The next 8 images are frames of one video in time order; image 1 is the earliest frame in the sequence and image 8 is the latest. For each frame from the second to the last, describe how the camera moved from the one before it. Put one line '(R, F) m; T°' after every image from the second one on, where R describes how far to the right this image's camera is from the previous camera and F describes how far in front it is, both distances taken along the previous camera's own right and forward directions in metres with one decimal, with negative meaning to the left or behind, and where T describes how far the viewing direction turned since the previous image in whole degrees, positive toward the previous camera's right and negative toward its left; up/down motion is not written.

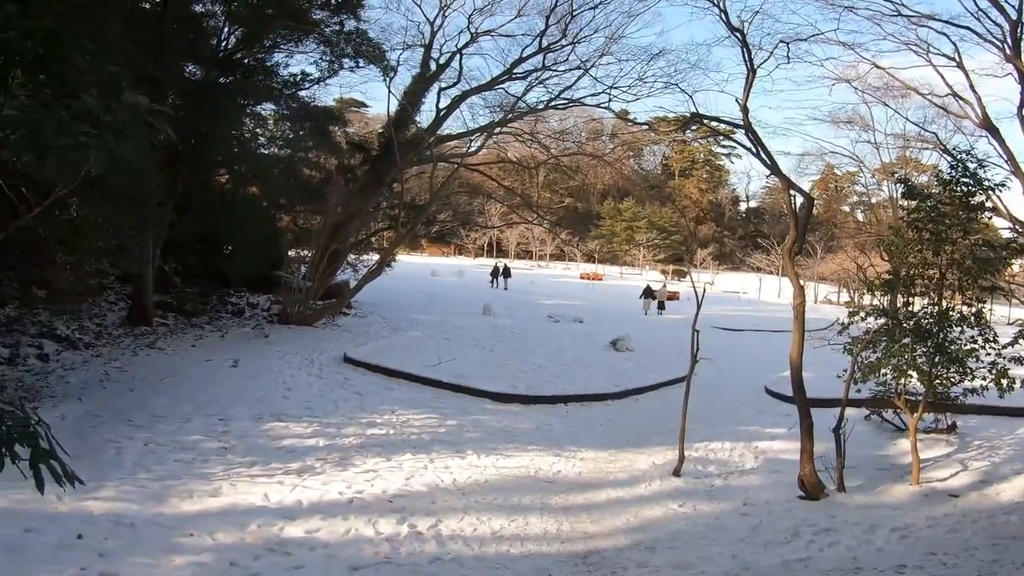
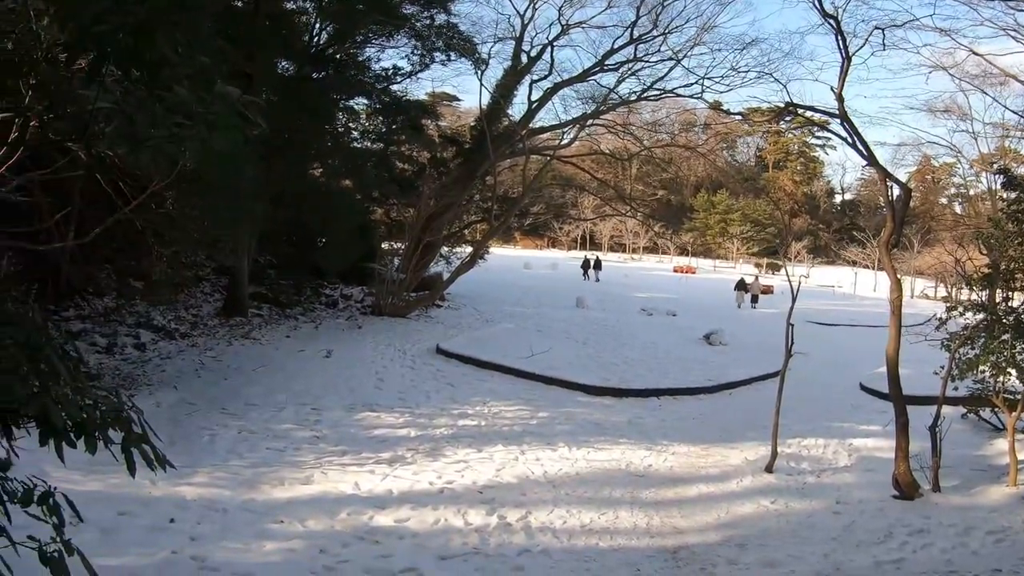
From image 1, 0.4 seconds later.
(0.0, -0.2) m; -7°
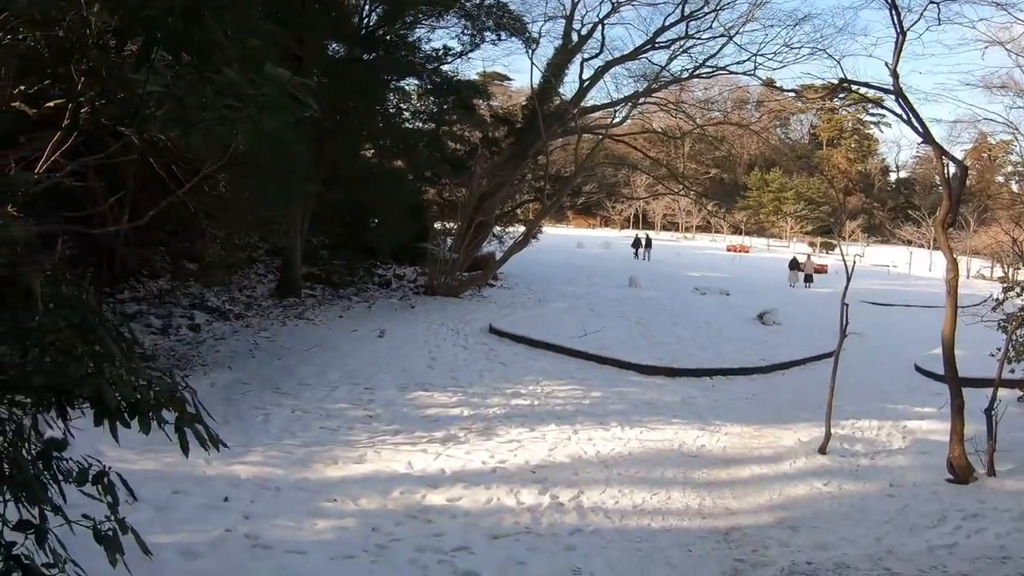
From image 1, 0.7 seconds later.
(-0.1, -0.2) m; -4°
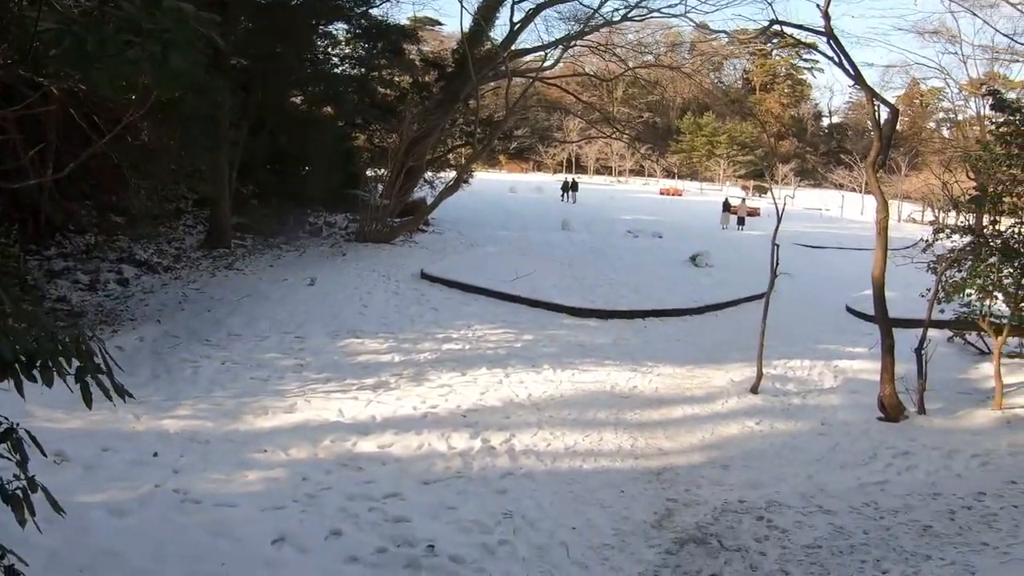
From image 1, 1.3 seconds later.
(0.0, +0.3) m; +5°
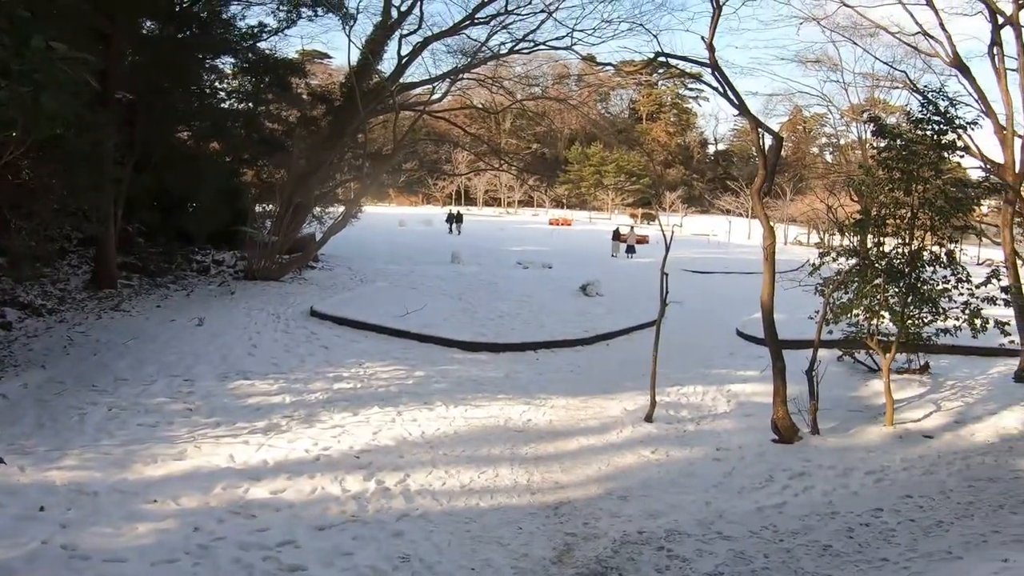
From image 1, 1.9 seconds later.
(+0.2, +0.3) m; +7°
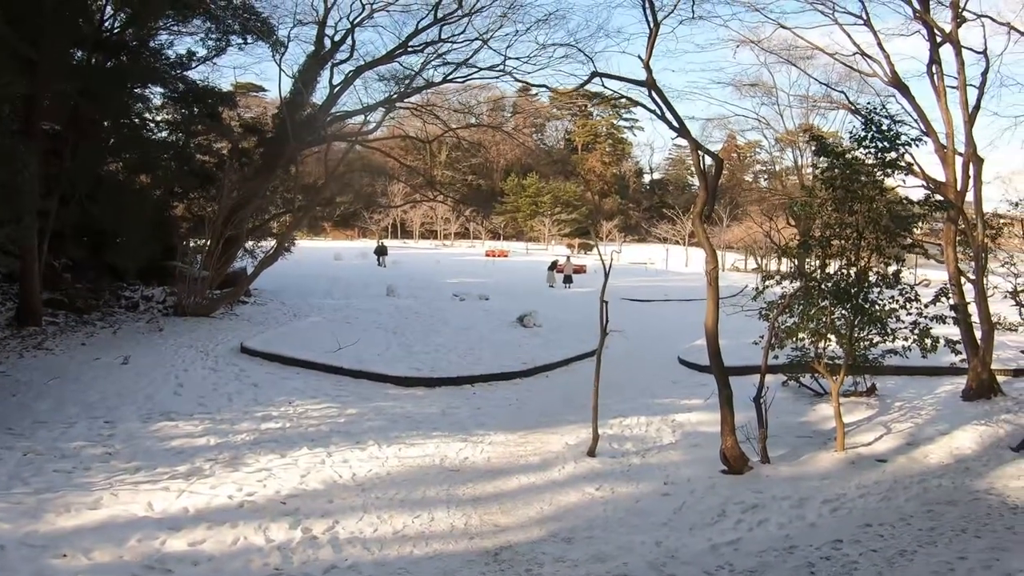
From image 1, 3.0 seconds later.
(+0.1, +0.4) m; +4°
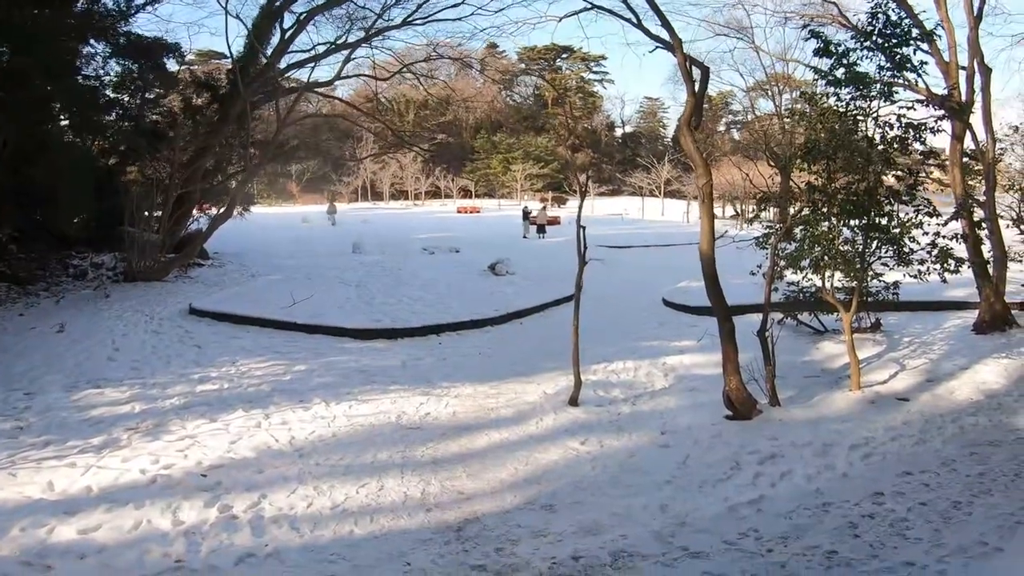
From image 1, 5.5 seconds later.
(+0.1, +0.9) m; +2°
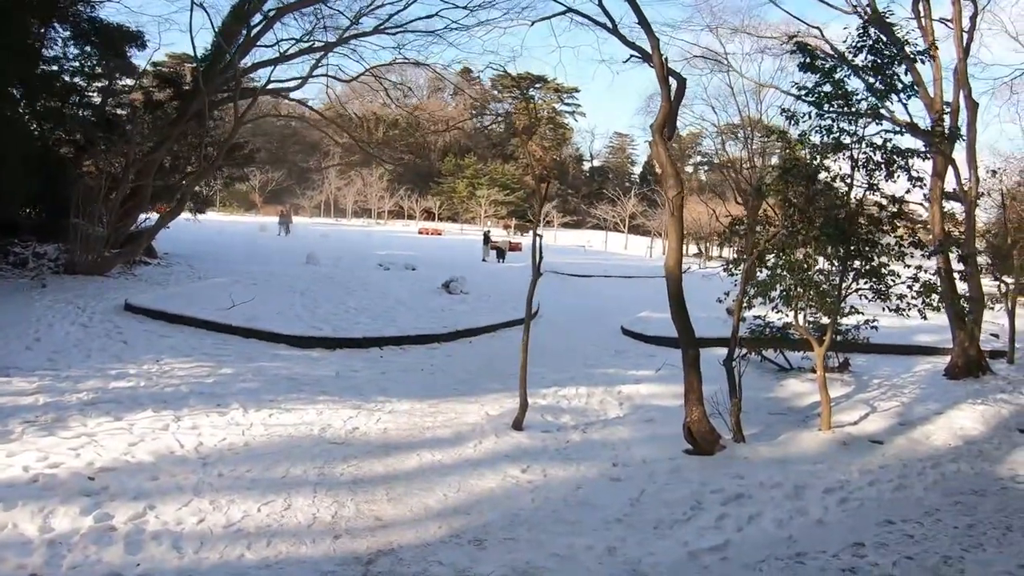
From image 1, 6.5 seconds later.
(+0.1, +0.5) m; +3°
